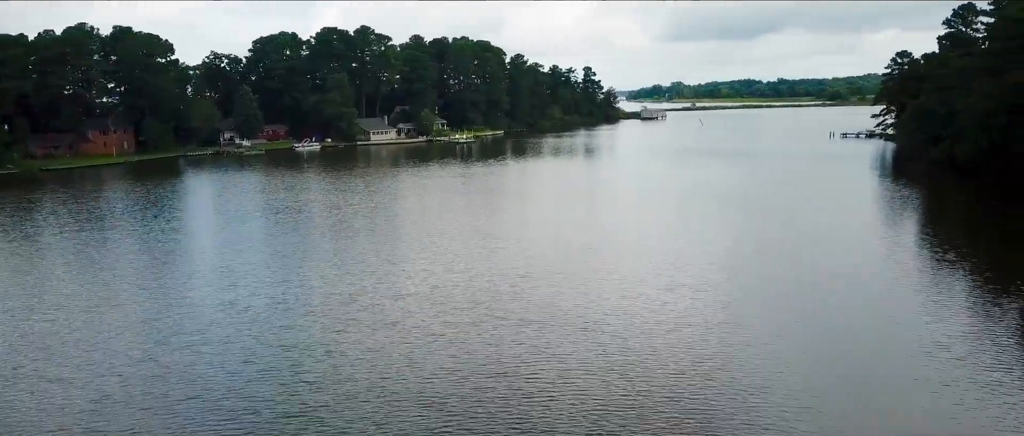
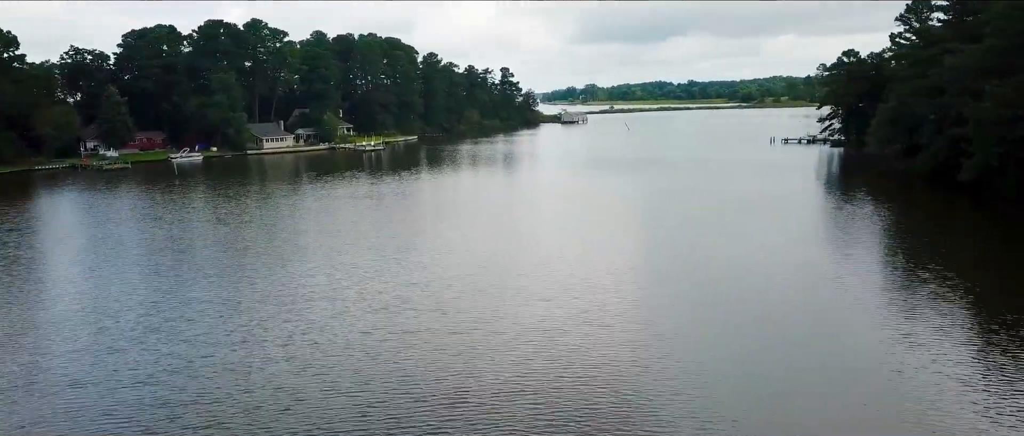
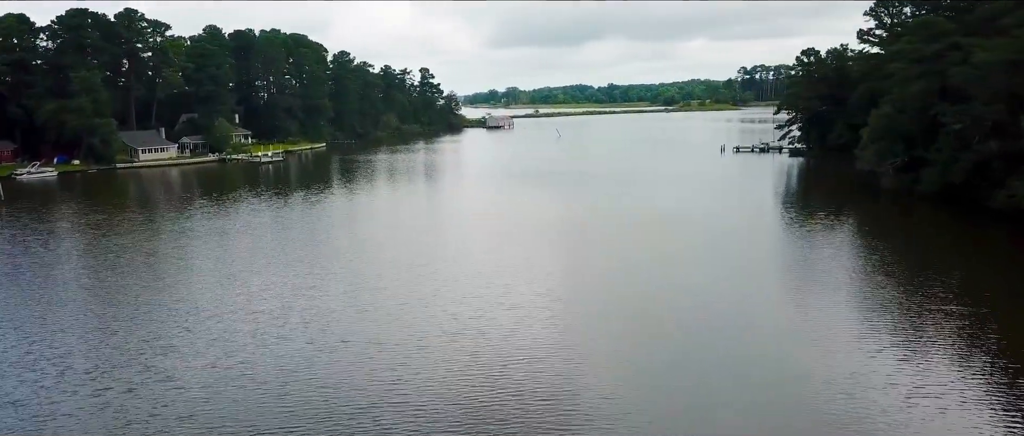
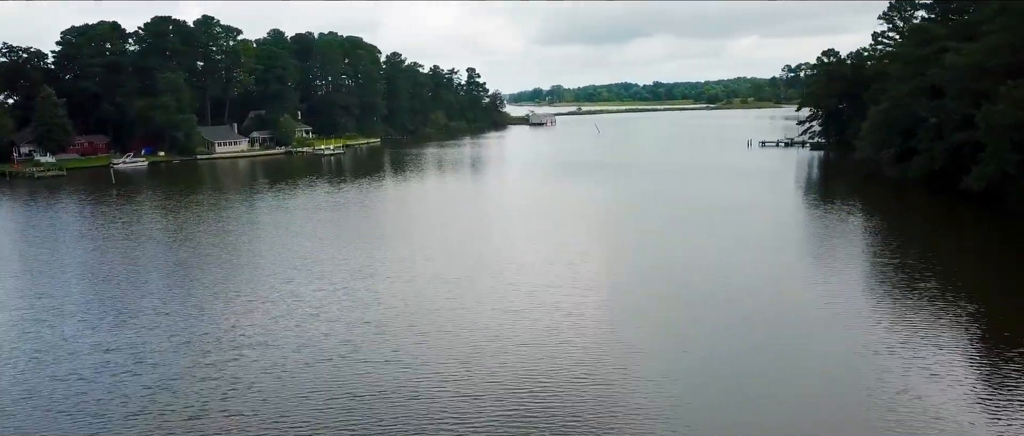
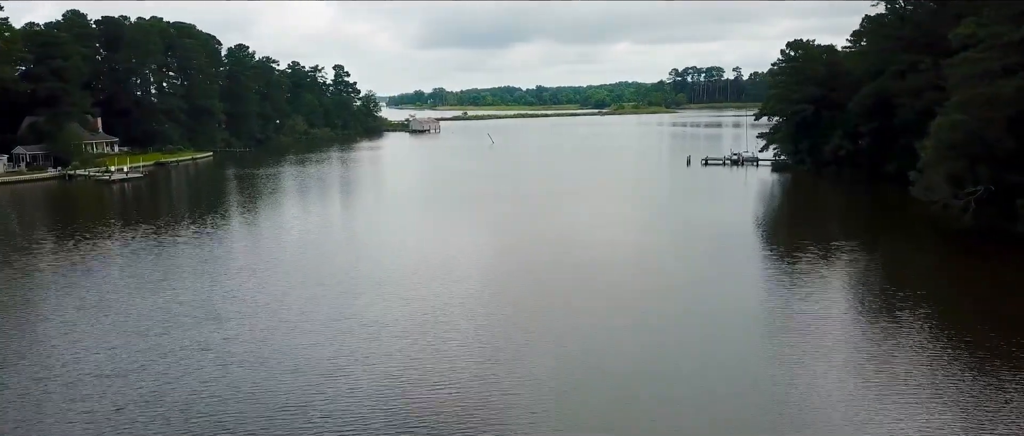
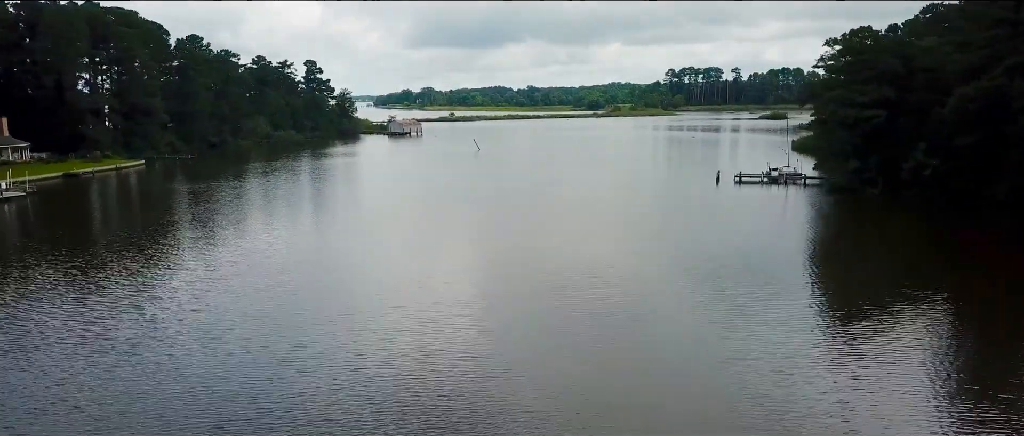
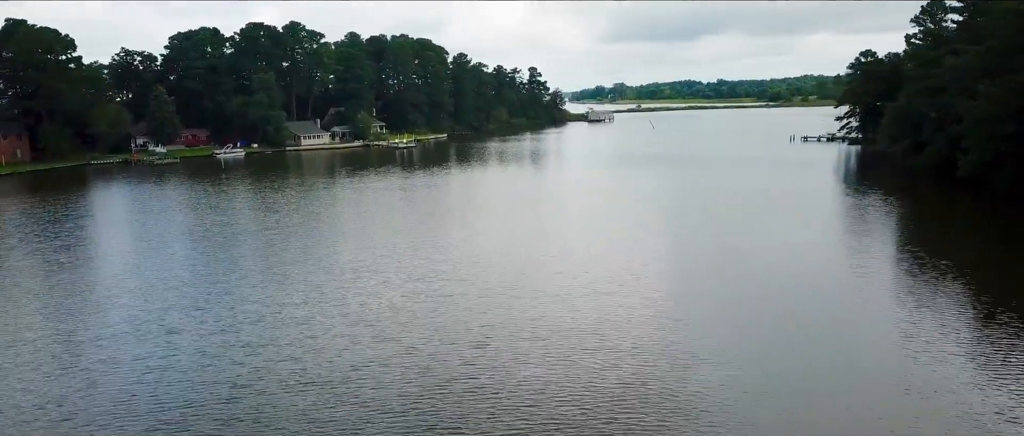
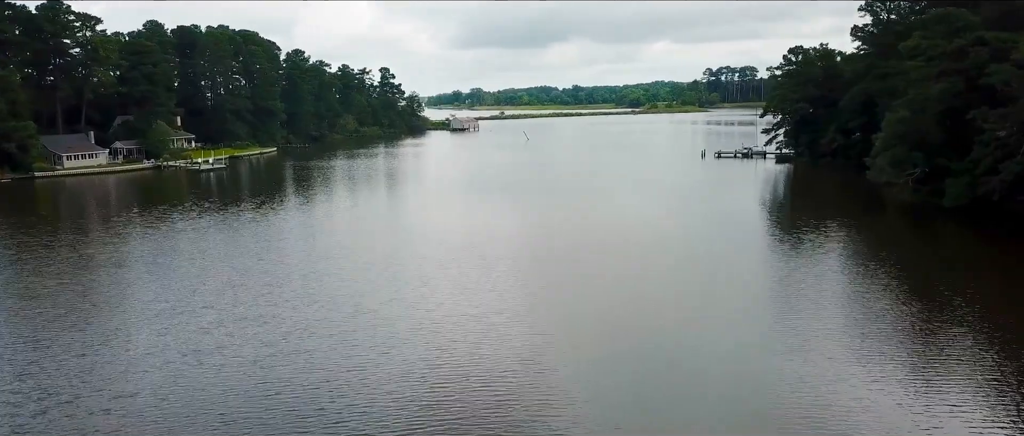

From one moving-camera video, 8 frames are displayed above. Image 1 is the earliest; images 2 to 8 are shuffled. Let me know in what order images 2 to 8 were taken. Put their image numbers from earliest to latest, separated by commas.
7, 2, 4, 3, 8, 5, 6
